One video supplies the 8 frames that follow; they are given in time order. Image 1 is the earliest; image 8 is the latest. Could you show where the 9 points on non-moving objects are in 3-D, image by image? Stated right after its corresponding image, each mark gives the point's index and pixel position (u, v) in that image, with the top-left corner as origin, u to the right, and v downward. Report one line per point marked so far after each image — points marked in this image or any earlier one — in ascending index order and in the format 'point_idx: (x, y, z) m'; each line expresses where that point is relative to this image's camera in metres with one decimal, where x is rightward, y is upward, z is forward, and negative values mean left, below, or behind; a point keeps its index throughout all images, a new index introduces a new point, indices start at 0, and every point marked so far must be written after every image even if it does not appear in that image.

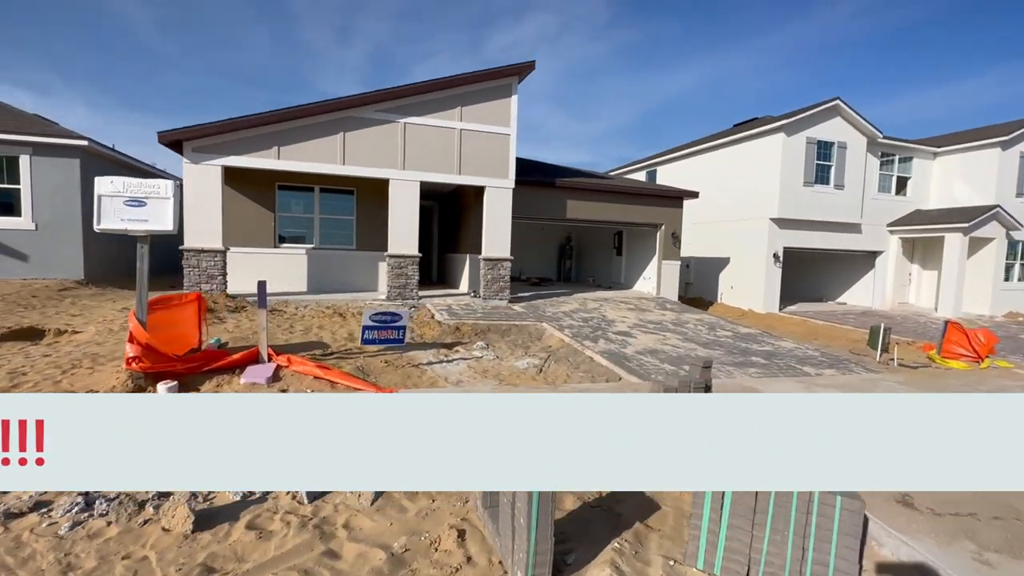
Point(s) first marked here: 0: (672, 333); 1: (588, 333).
0: (+3.7, -1.1, +10.9) m
1: (+1.7, -1.0, +10.3) m
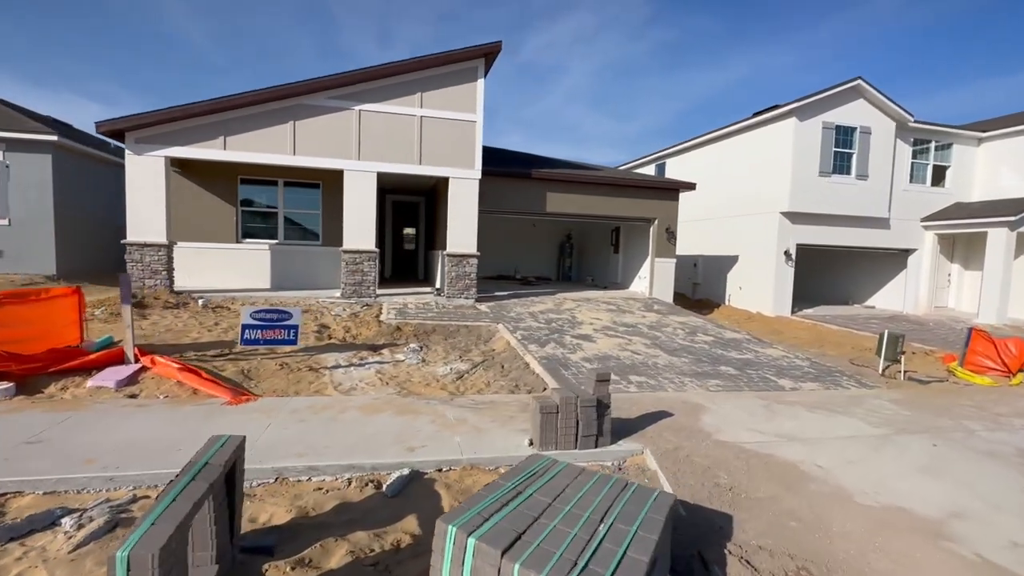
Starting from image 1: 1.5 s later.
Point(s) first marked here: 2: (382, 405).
0: (+2.7, -1.0, +9.8) m
1: (+0.6, -1.0, +9.3) m
2: (-1.5, -1.3, +5.3) m
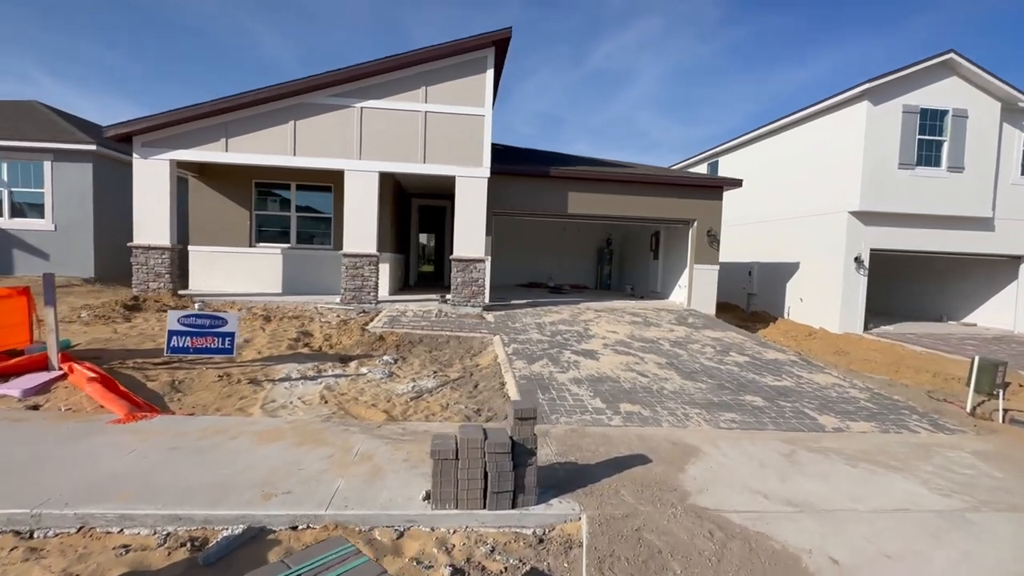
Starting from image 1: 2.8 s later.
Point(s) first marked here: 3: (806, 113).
0: (+2.6, -1.2, +8.4) m
1: (+0.5, -1.1, +8.2) m
2: (-2.2, -1.4, +4.5) m
3: (+9.4, +5.6, +15.0) m
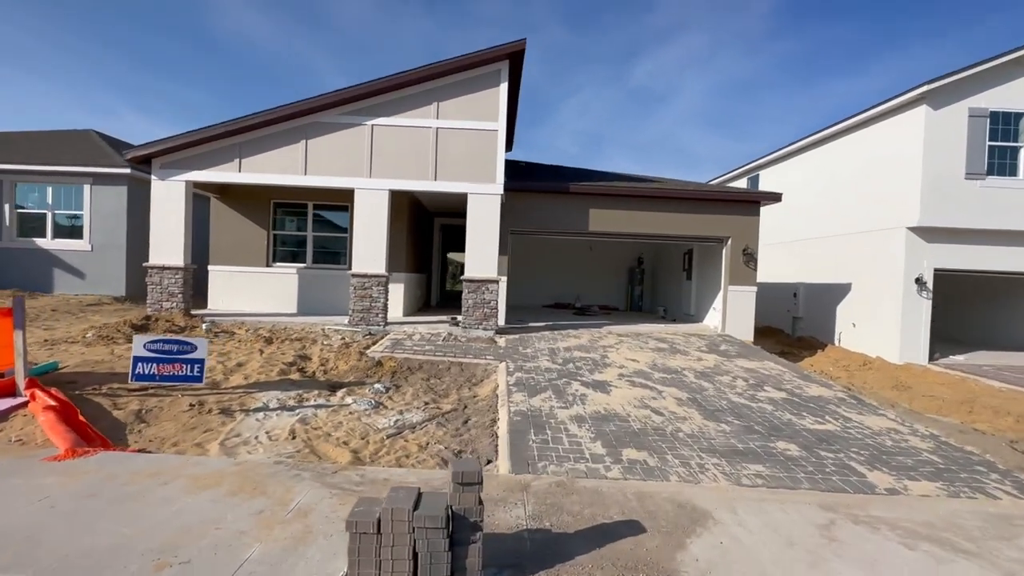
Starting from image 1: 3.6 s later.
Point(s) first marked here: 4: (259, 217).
0: (+2.6, -1.6, +7.4) m
1: (+0.5, -1.5, +7.4) m
2: (-2.4, -1.6, +4.0) m
3: (+10.0, +4.9, +13.7) m
4: (-6.8, +1.9, +12.6) m
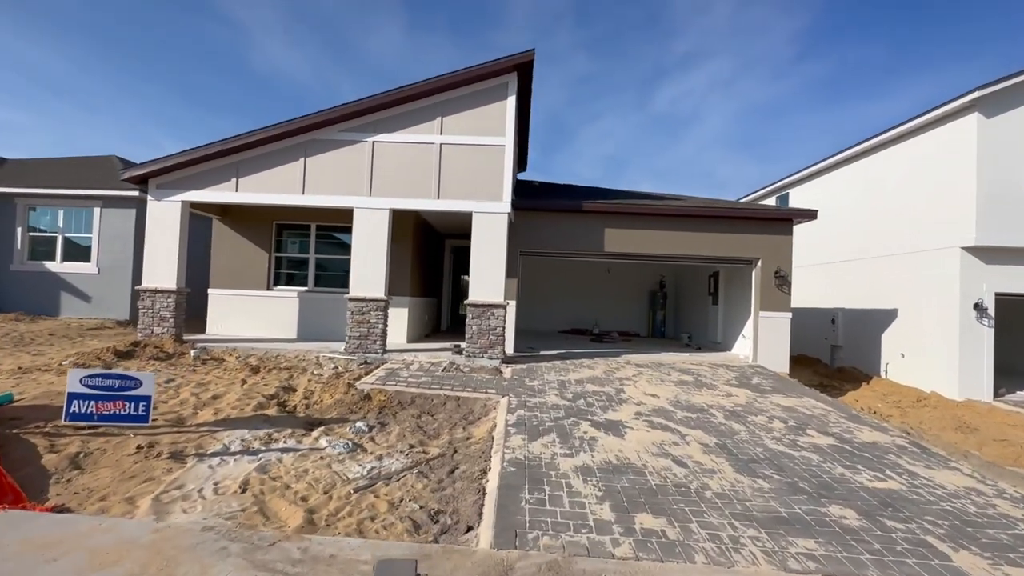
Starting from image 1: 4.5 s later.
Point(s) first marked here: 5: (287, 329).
0: (+2.6, -2.0, +6.4) m
1: (+0.5, -1.9, +6.5) m
2: (-2.6, -1.8, +3.3) m
3: (+10.3, +4.2, +12.6) m
4: (-6.5, +1.3, +12.2) m
5: (-5.8, -1.1, +12.0) m
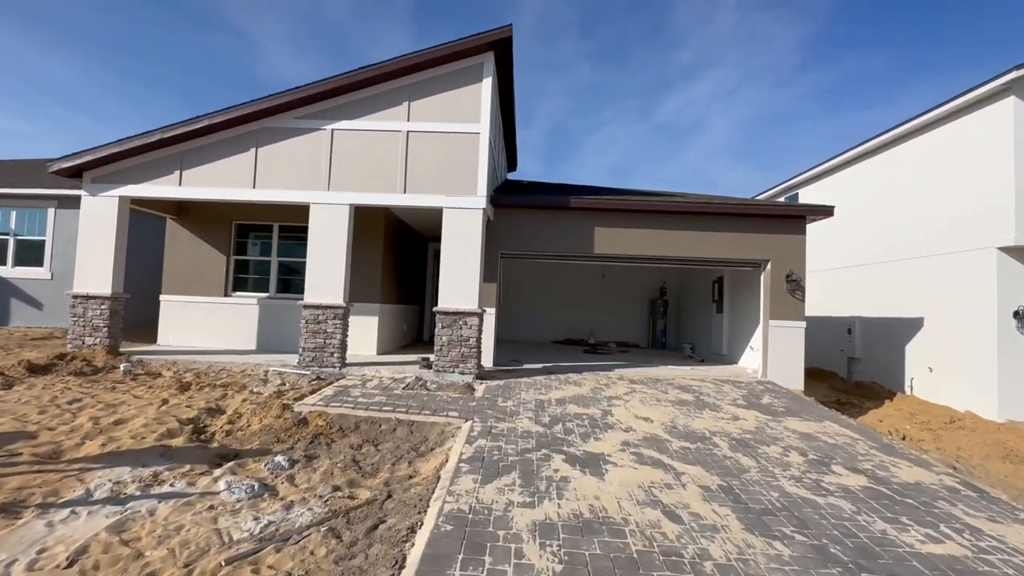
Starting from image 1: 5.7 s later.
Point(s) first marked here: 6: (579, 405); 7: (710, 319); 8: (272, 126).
0: (+2.1, -2.0, +5.2) m
1: (0.0, -1.9, +5.3) m
2: (-3.1, -1.8, +2.1) m
3: (+9.9, +4.0, +11.5) m
4: (-7.0, +1.1, +11.1) m
5: (-6.2, -1.2, +10.9) m
6: (+1.0, -1.8, +7.4) m
7: (+5.8, -0.9, +13.7) m
8: (-4.6, +3.1, +8.9) m
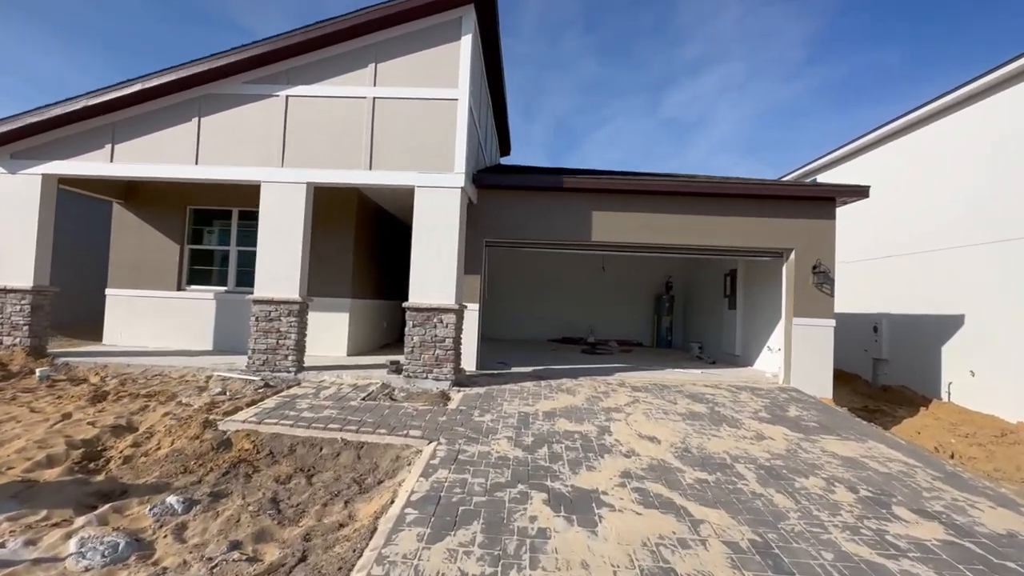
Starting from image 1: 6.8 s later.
0: (+1.8, -1.9, +4.0) m
1: (-0.3, -1.8, +4.1) m
2: (-3.4, -1.7, +0.9) m
3: (+9.7, +4.2, +10.1) m
4: (-7.2, +1.3, +9.9) m
5: (-6.4, -1.0, +9.7) m
6: (+0.8, -1.7, +6.2) m
7: (+5.5, -0.8, +12.4) m
8: (-4.8, +3.2, +7.7) m
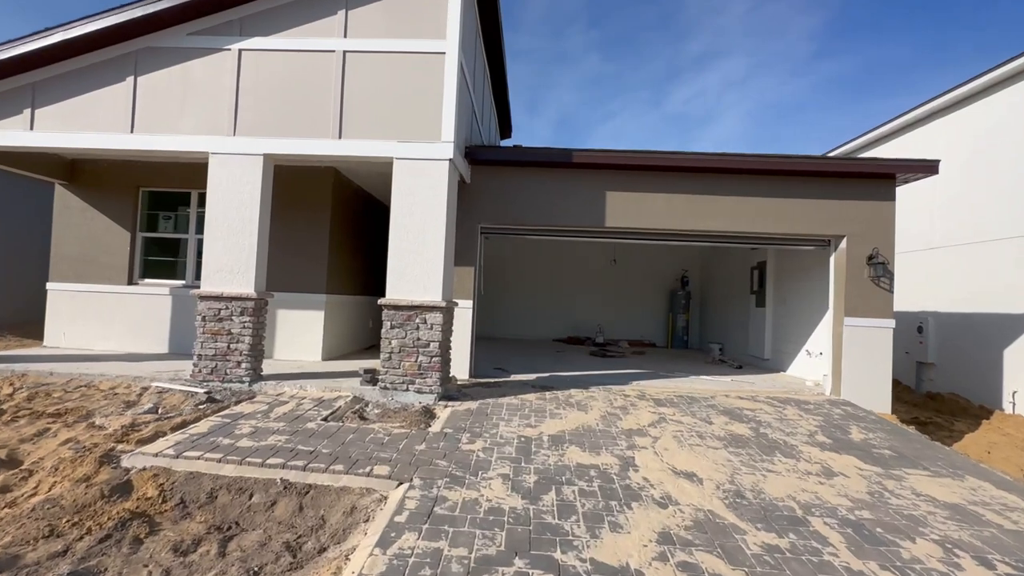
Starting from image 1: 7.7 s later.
0: (+1.8, -1.9, +2.7) m
1: (-0.3, -1.7, +2.8) m
2: (-3.5, -1.7, -0.4) m
3: (+9.7, +4.3, +8.7) m
4: (-7.2, +1.4, +8.7) m
5: (-6.4, -0.9, +8.4) m
6: (+0.7, -1.6, +4.9) m
7: (+5.6, -0.7, +11.1) m
8: (-4.8, +3.3, +6.4) m
